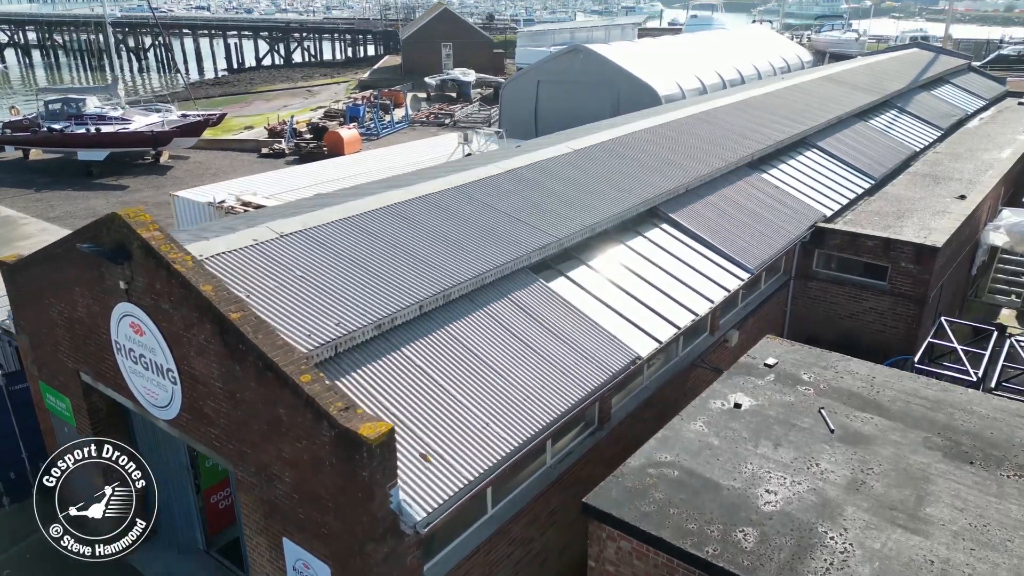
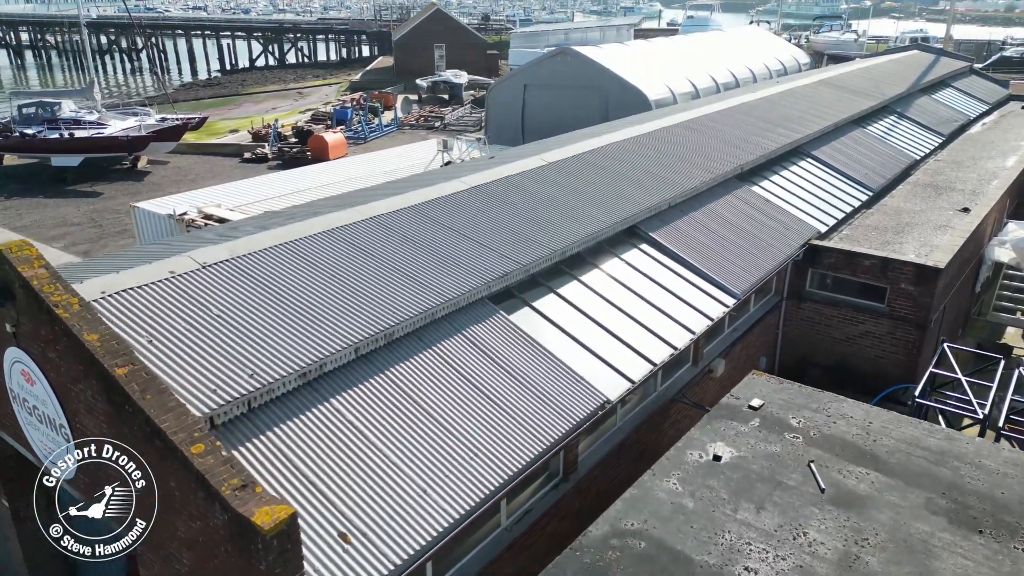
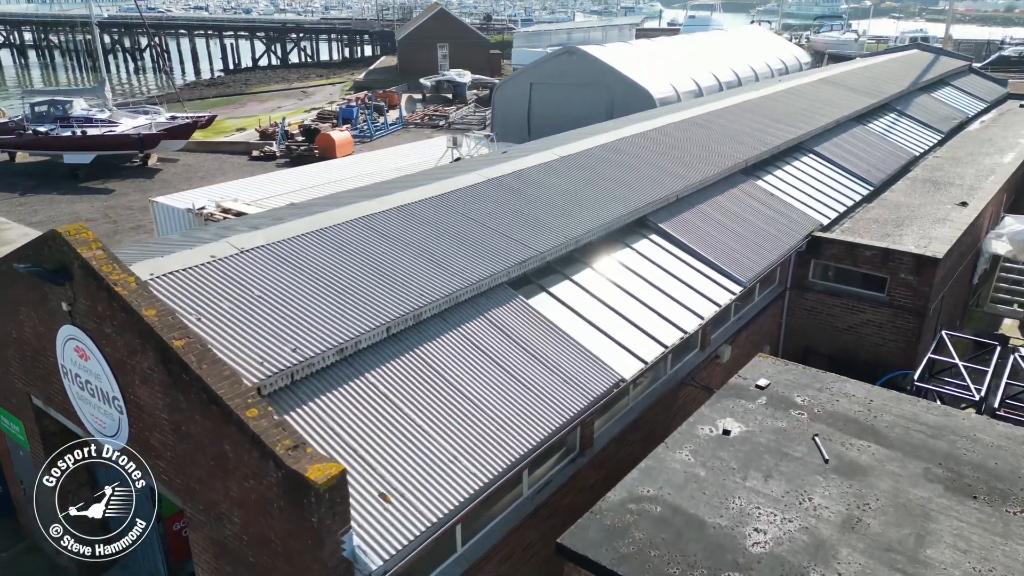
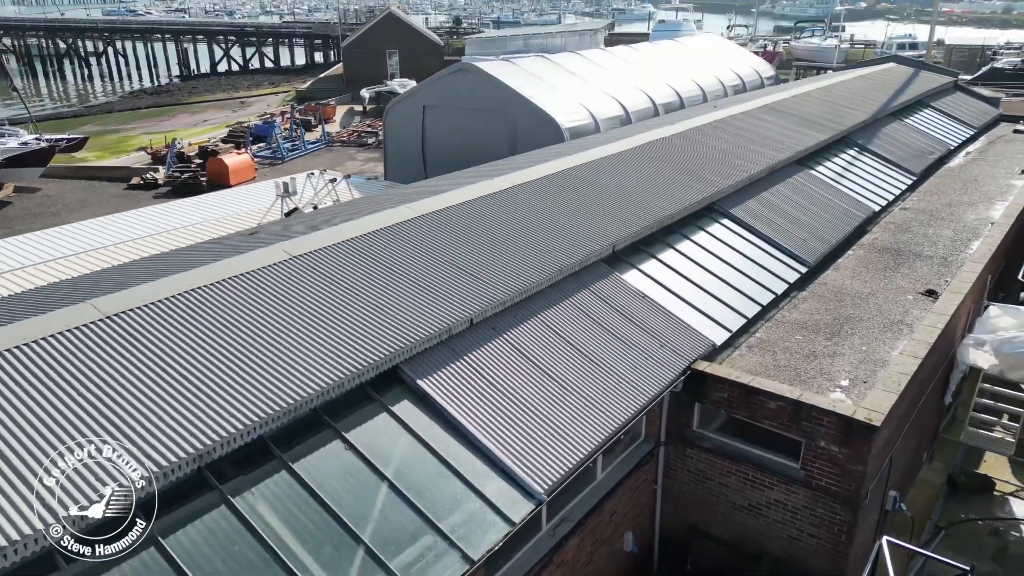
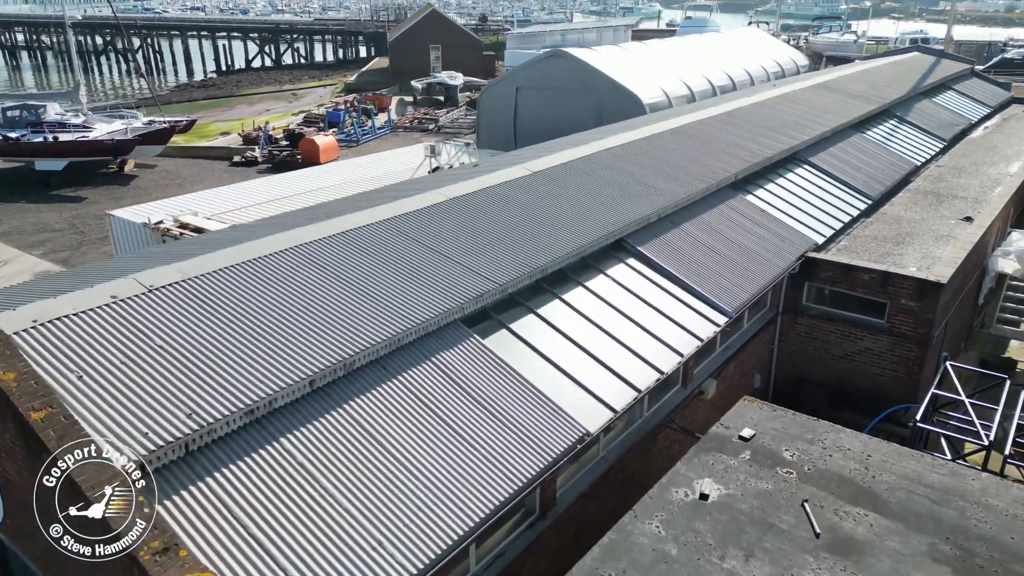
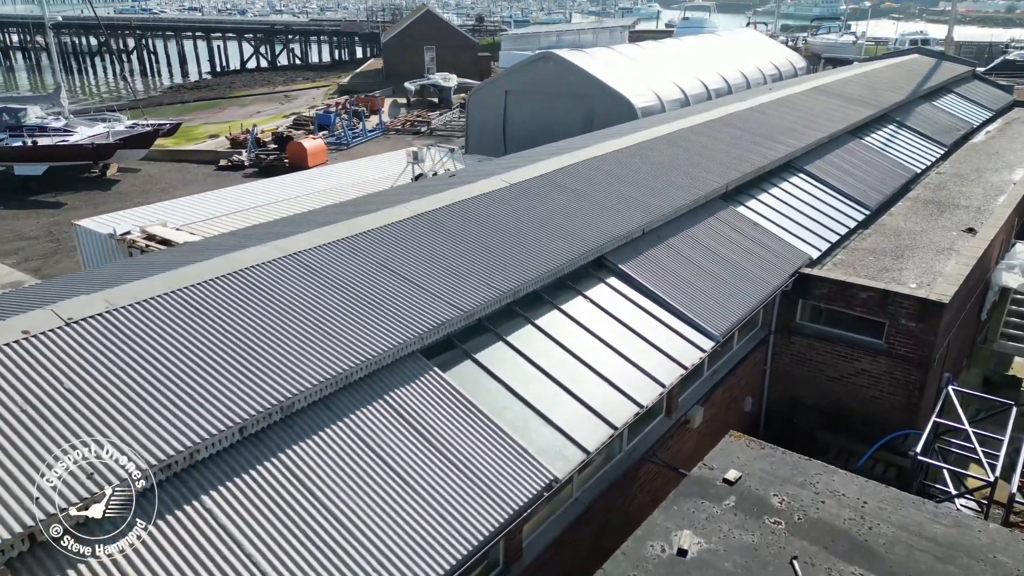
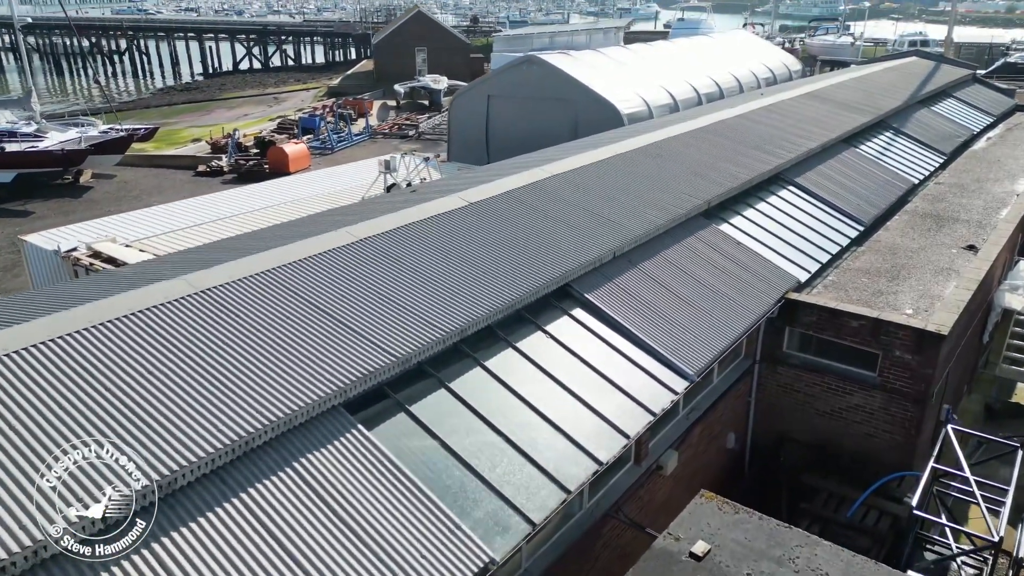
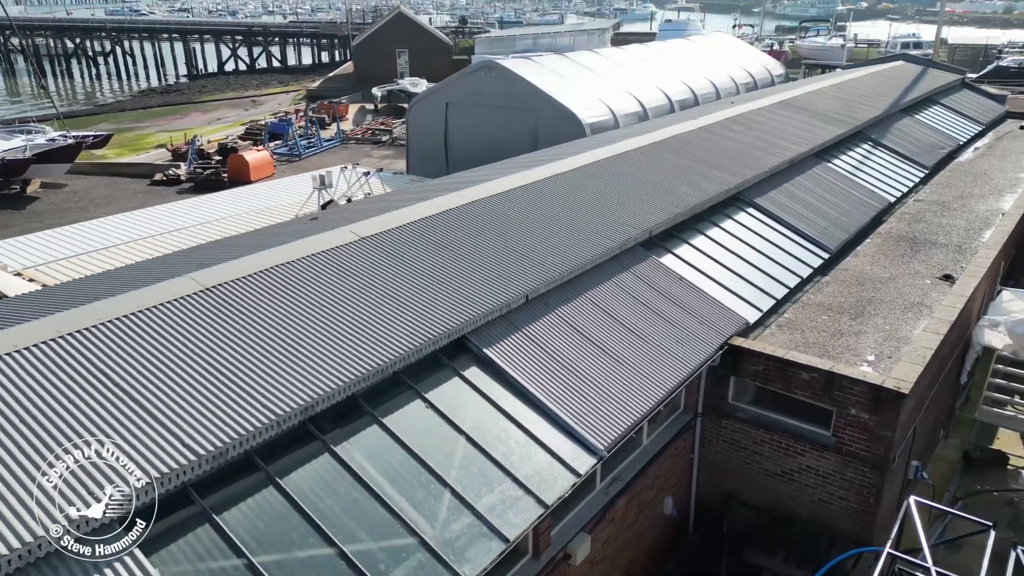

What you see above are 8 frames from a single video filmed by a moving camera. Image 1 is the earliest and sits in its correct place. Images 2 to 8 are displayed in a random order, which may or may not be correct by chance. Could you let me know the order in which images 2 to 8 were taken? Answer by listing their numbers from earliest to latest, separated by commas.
3, 2, 5, 6, 7, 8, 4
